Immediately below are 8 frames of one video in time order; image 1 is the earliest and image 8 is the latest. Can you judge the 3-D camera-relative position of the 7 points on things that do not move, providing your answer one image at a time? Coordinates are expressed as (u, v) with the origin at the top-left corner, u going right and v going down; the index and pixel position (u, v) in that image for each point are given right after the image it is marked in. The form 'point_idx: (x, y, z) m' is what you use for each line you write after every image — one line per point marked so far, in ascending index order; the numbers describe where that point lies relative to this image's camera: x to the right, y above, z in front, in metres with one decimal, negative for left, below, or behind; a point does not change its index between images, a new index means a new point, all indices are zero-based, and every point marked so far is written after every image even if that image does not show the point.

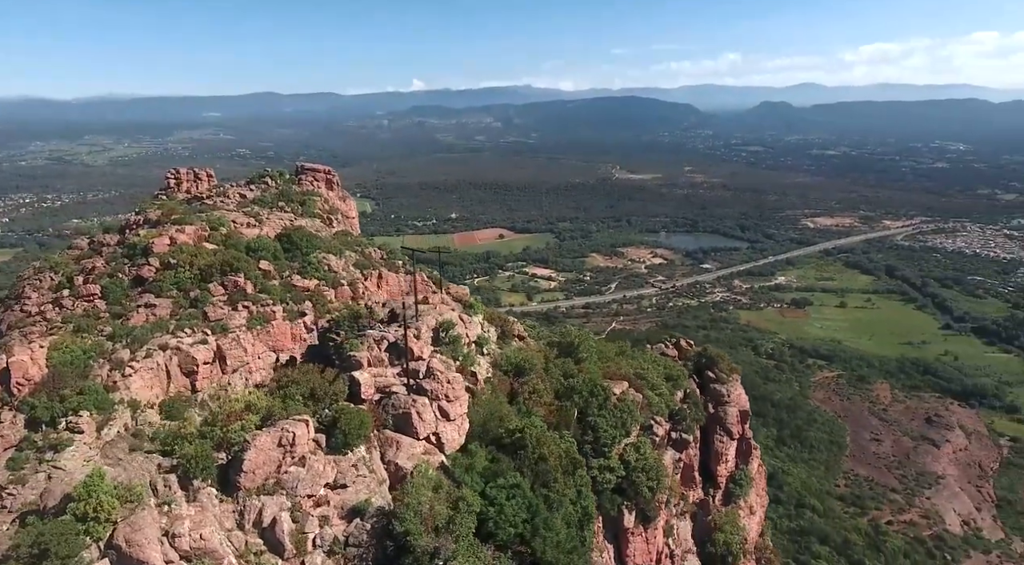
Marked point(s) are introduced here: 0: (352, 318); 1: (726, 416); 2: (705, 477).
0: (-4.3, -1.0, +20.4) m
1: (+5.7, -3.5, +19.0) m
2: (+4.9, -4.9, +18.3) m
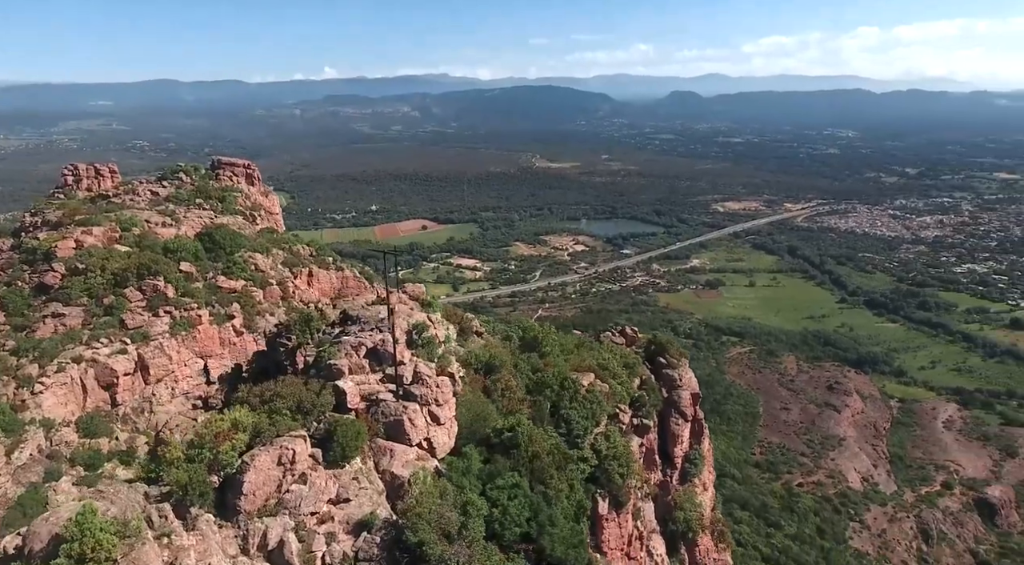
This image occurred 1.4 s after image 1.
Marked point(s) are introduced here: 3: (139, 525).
0: (-5.5, -1.0, +19.9) m
1: (+4.6, -3.2, +20.1) m
2: (+4.0, -4.6, +19.3) m
3: (-6.1, -4.0, +12.2) m
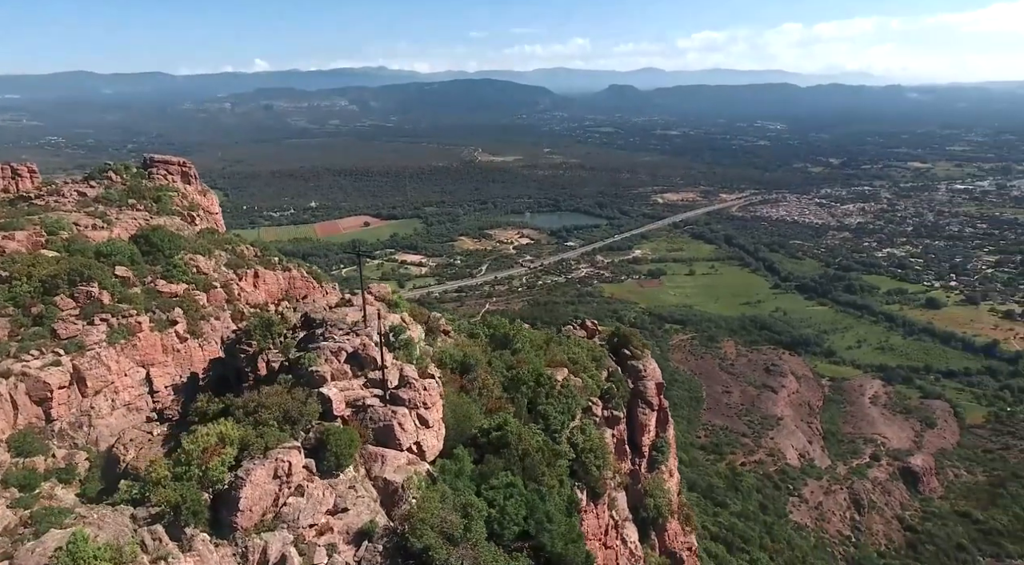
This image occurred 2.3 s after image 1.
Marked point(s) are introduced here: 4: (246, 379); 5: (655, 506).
0: (-6.4, -1.1, +19.3) m
1: (+3.7, -3.0, +20.6) m
2: (+3.2, -4.5, +19.8) m
3: (-6.0, -4.2, +11.6) m
4: (-6.8, -2.5, +18.9) m
5: (+3.7, -5.8, +19.0) m
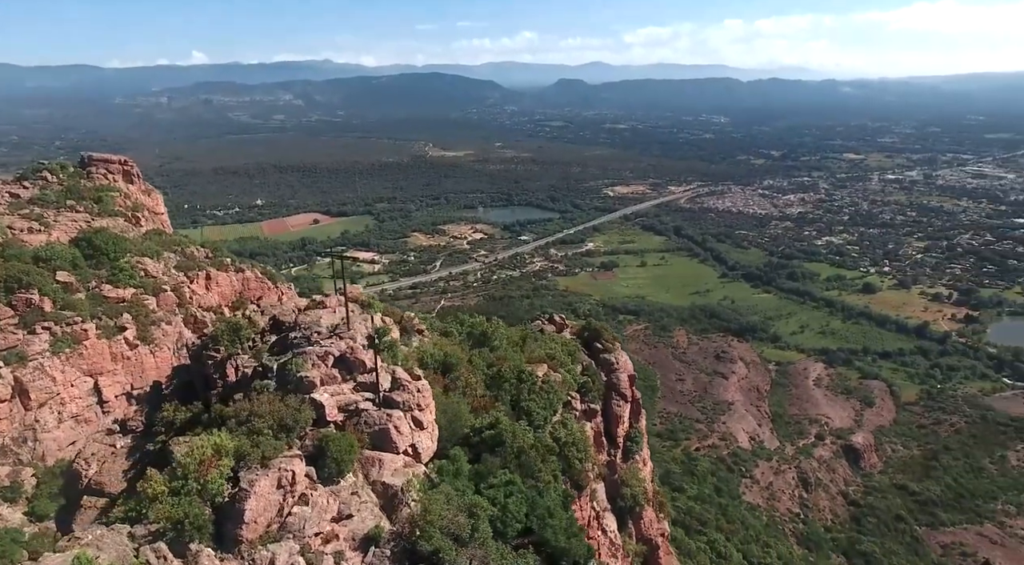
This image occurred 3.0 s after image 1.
0: (-7.1, -1.2, +18.8) m
1: (+3.0, -2.8, +21.0) m
2: (+2.6, -4.3, +20.2) m
3: (-5.9, -4.4, +11.2) m
4: (-7.3, -2.6, +18.3) m
5: (+3.1, -5.6, +19.4) m
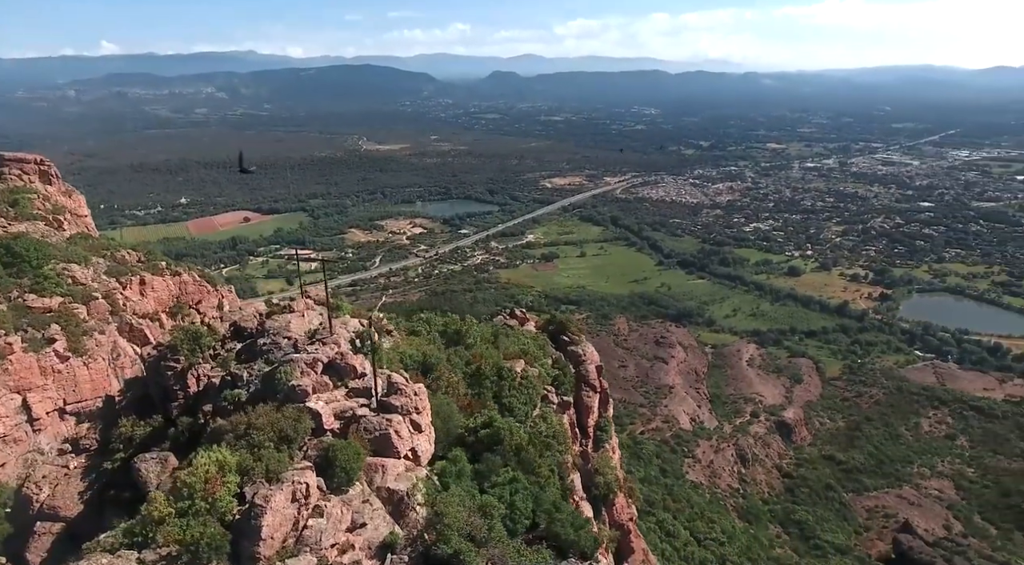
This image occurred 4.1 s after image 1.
0: (-7.7, -1.3, +17.9) m
1: (+2.0, -2.6, +21.4) m
2: (+1.8, -4.1, +20.5) m
3: (-5.5, -4.5, +10.5) m
4: (-7.9, -2.7, +17.4) m
5: (+2.5, -5.4, +19.8) m
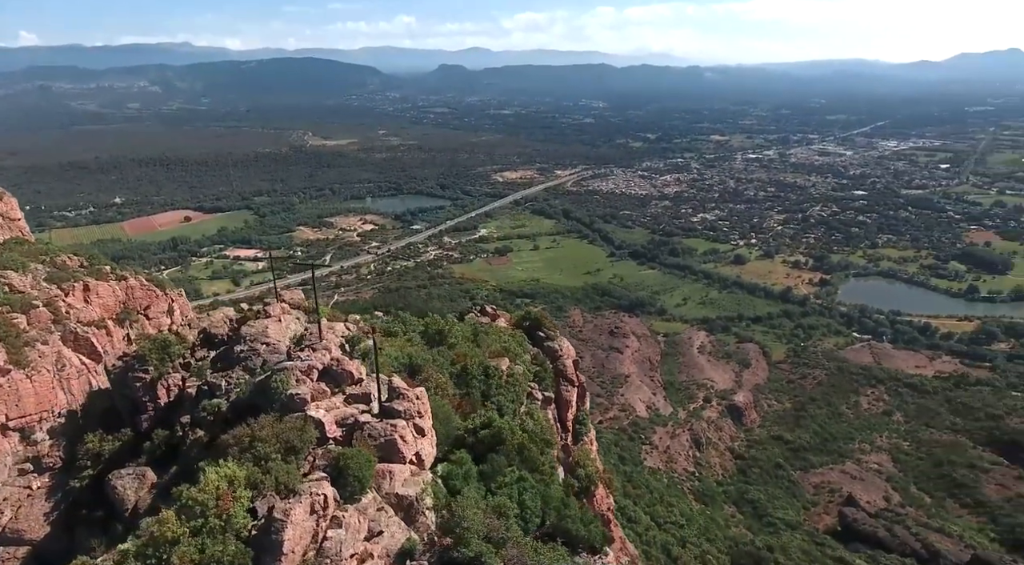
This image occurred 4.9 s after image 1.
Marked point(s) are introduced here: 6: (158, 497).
0: (-8.1, -1.5, +17.1) m
1: (+1.3, -2.4, +21.5) m
2: (+1.2, -4.0, +20.6) m
3: (-5.1, -4.7, +10.0) m
4: (-8.2, -2.9, +16.6) m
5: (+2.0, -5.2, +20.1) m
6: (-7.9, -4.9, +16.8) m
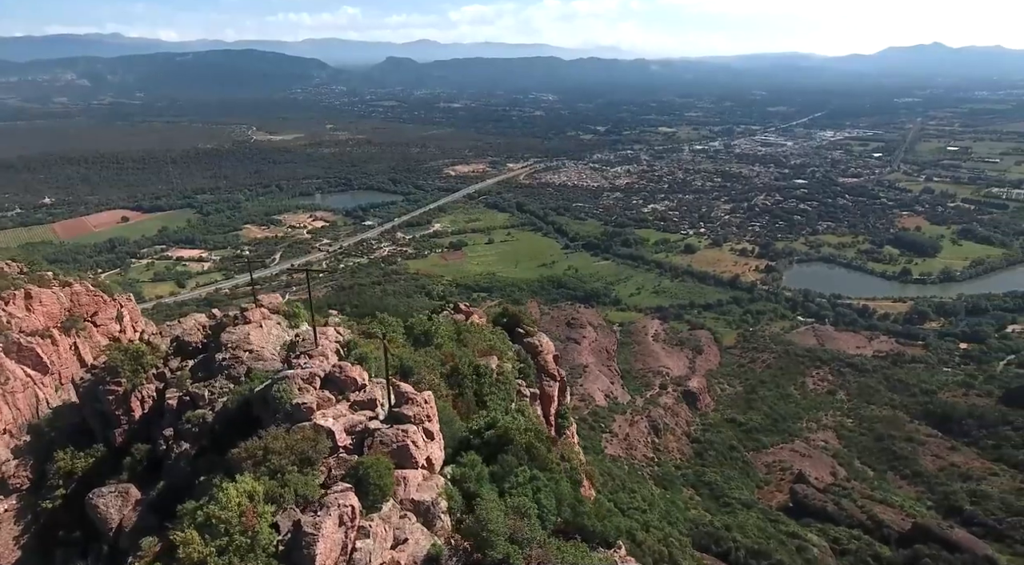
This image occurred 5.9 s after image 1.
0: (-8.2, -1.6, +16.2) m
1: (+0.7, -2.3, +21.5) m
2: (+0.7, -3.8, +20.6) m
3: (-4.5, -4.8, +9.5) m
4: (-8.3, -3.0, +15.7) m
5: (+1.5, -5.1, +20.2) m
6: (-8.0, -5.0, +16.0) m
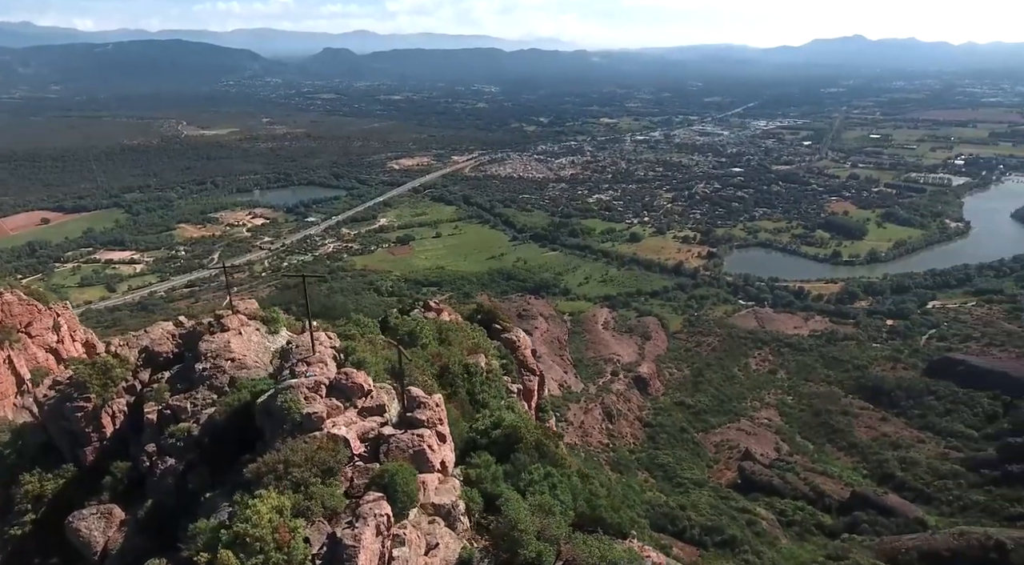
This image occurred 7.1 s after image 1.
0: (-8.3, -1.8, +15.1) m
1: (0.0, -2.1, +21.3) m
2: (+0.1, -3.6, +20.5) m
3: (-3.8, -4.9, +8.9) m
4: (-8.3, -3.2, +14.6) m
5: (+1.0, -4.8, +20.2) m
6: (-8.0, -5.1, +15.0) m
